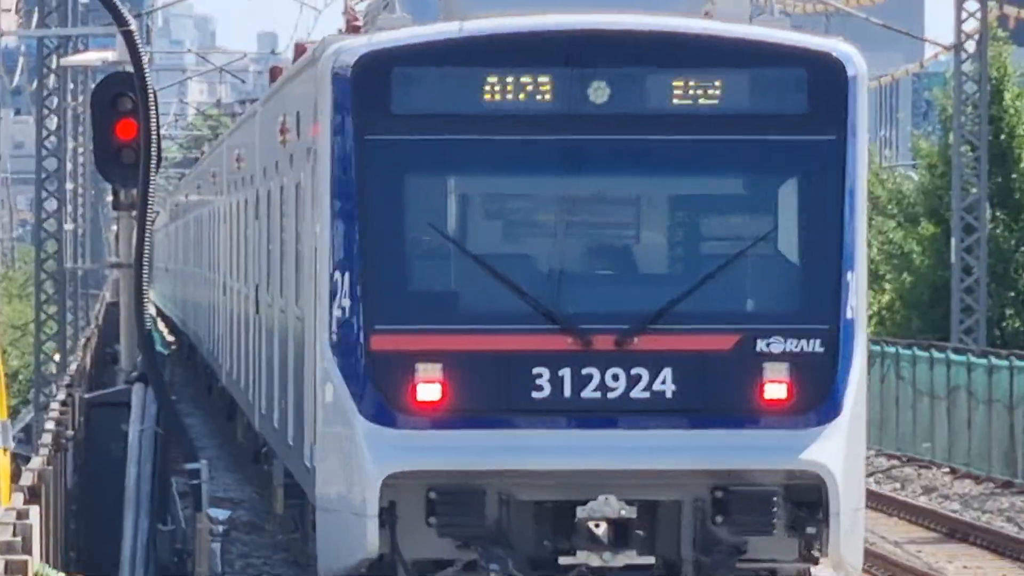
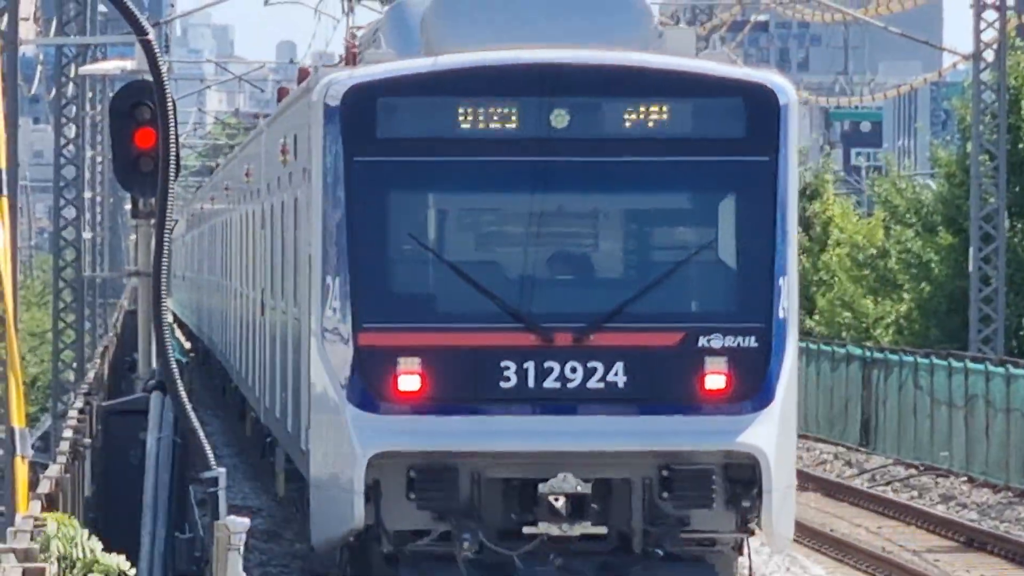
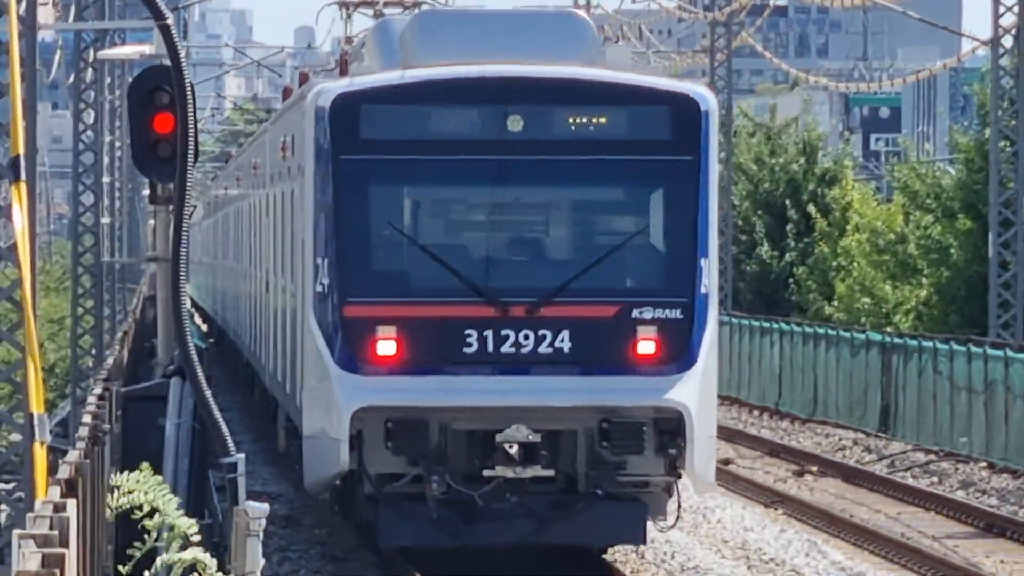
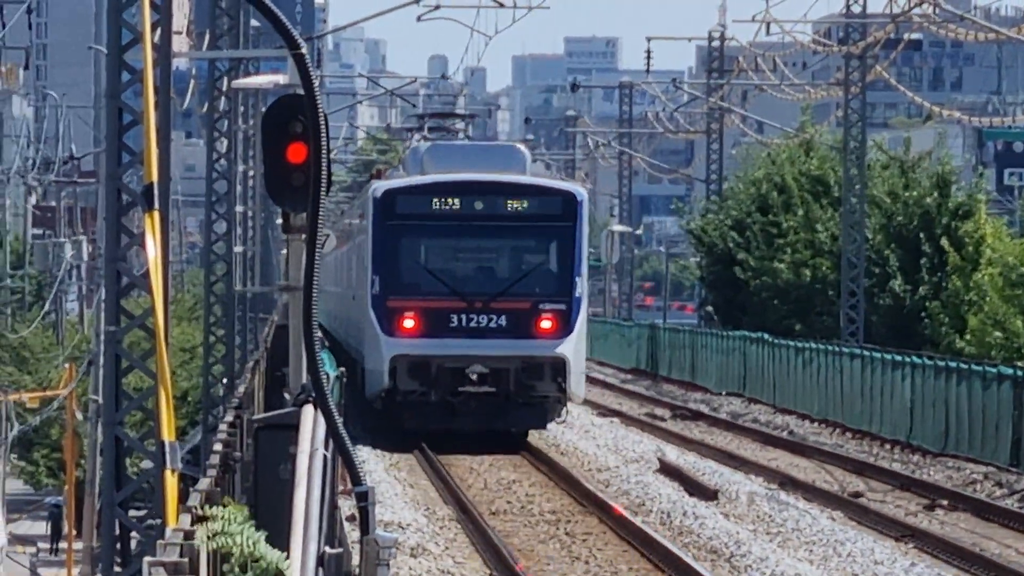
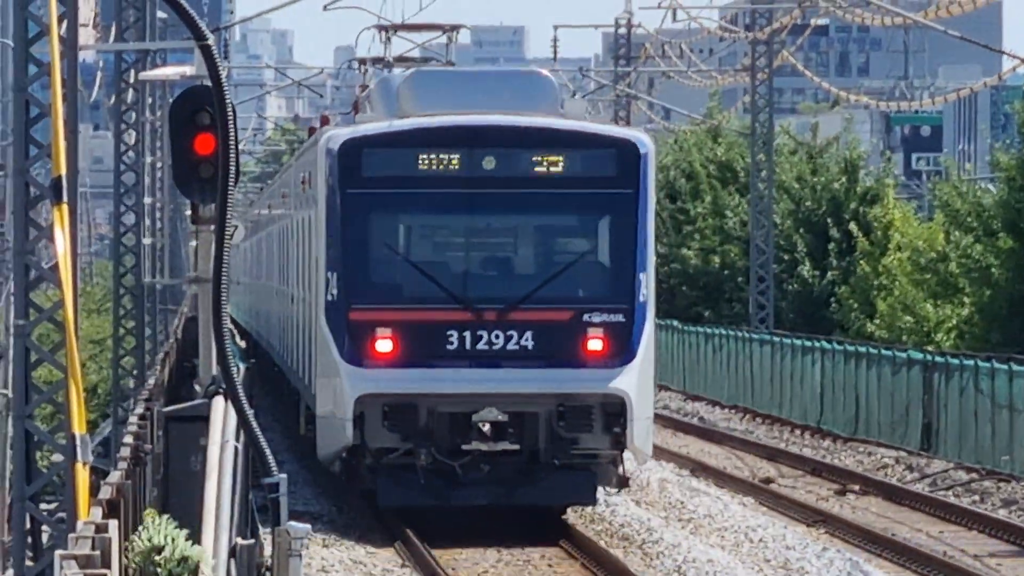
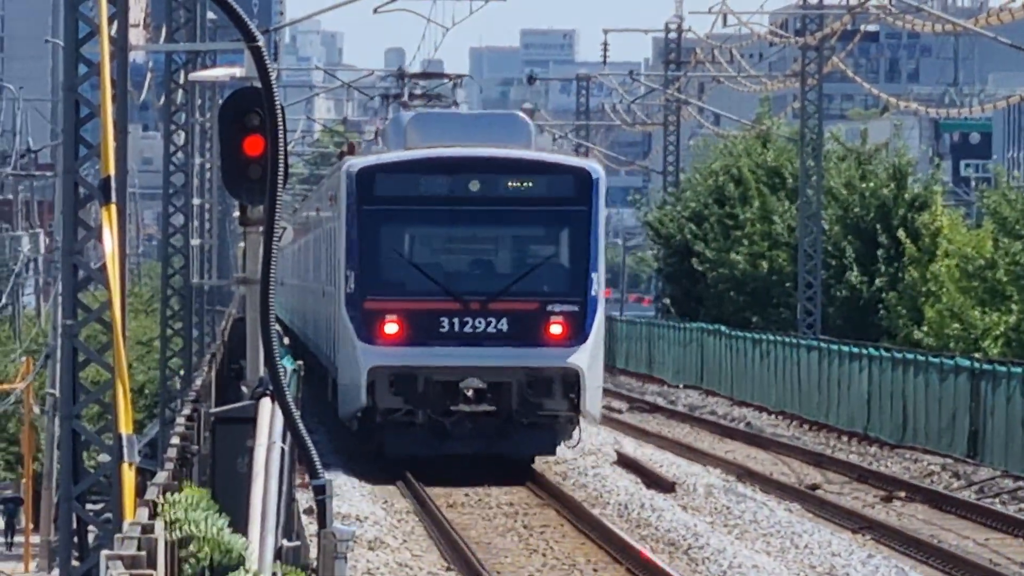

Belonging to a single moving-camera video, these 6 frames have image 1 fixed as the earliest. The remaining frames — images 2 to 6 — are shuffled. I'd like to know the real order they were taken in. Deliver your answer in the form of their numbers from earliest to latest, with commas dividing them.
2, 3, 5, 6, 4
